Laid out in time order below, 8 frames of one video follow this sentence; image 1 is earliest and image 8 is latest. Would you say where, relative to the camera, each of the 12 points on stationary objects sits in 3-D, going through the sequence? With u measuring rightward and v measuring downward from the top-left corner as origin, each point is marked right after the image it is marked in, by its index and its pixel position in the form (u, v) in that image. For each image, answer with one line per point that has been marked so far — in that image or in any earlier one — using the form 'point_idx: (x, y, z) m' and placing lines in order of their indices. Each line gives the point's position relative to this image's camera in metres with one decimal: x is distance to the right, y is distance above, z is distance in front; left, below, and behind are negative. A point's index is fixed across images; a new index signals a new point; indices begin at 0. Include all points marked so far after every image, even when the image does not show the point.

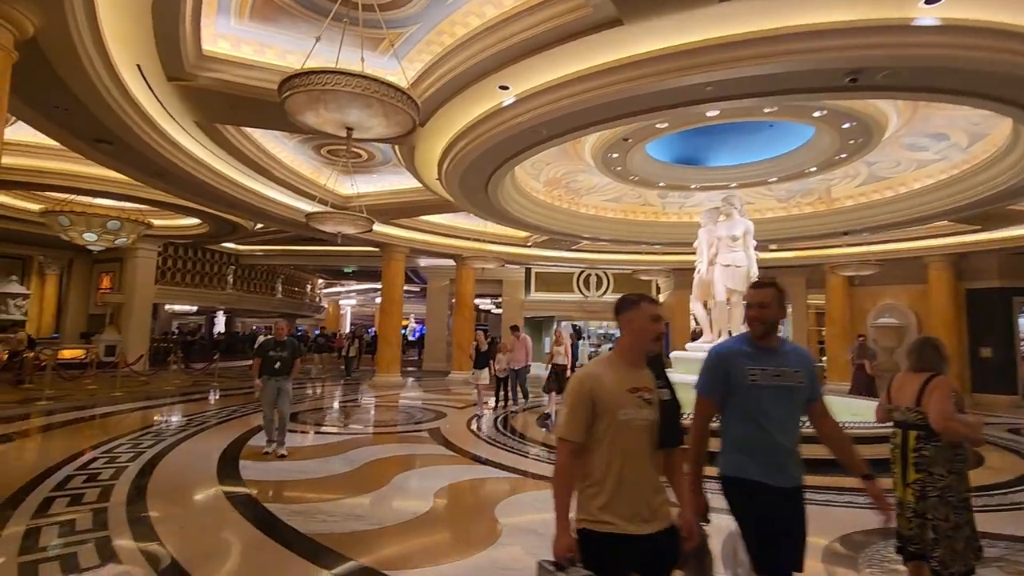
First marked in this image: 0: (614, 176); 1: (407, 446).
0: (+1.8, +2.0, +9.4) m
1: (-1.3, -1.9, +6.5) m
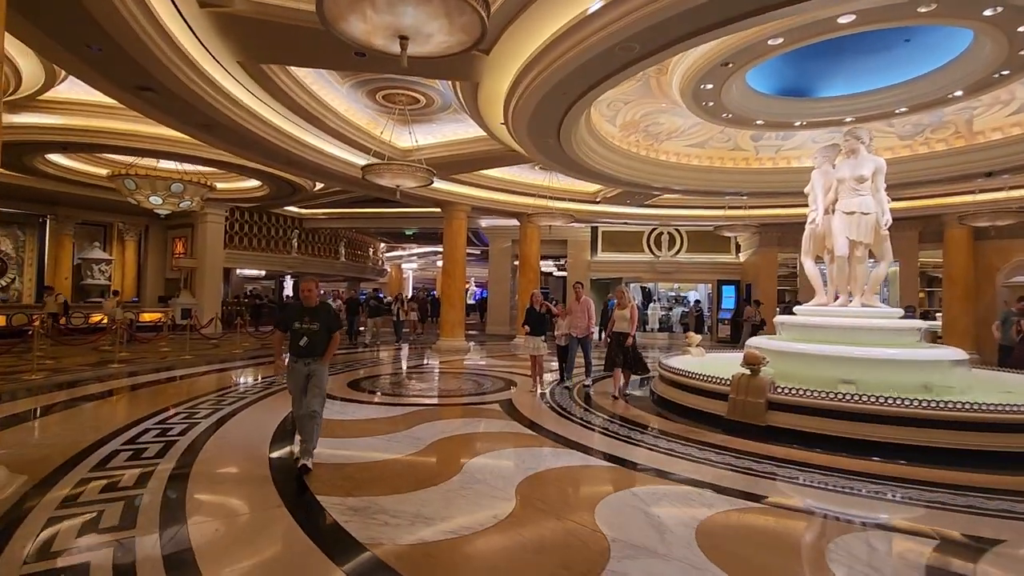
0: (+2.9, +2.6, +8.1) m
1: (-0.4, -1.4, +5.8) m
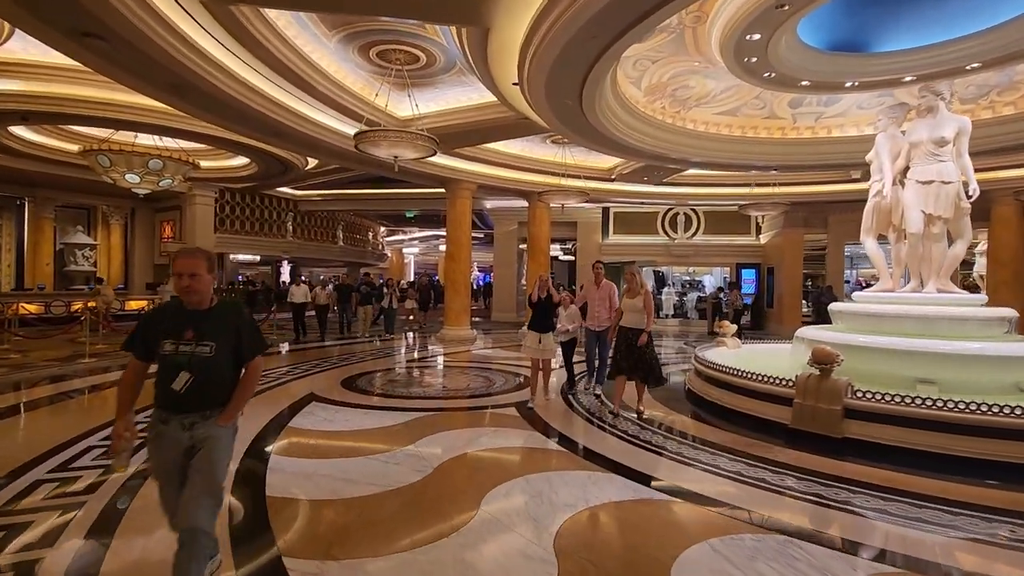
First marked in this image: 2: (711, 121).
0: (+3.1, +2.9, +7.1) m
1: (-0.2, -1.3, +4.9) m
2: (+3.5, +2.9, +9.3) m
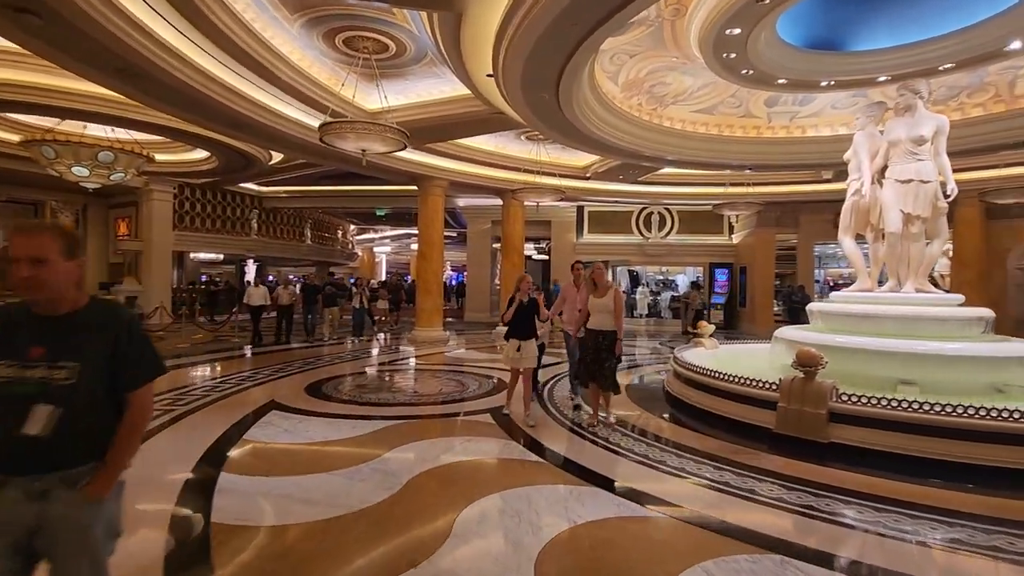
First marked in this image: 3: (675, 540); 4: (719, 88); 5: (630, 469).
0: (+2.8, +2.9, +7.0) m
1: (-0.4, -1.3, +4.7) m
2: (+3.0, +2.9, +9.2) m
3: (+0.9, -1.4, +2.9) m
4: (+3.2, +3.0, +8.2) m
5: (+0.9, -1.3, +3.9) m
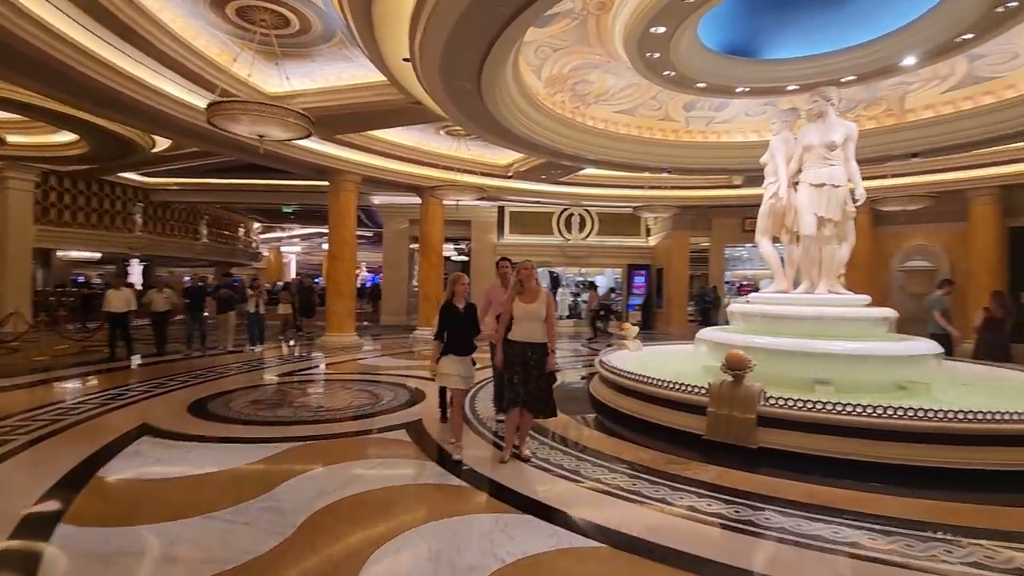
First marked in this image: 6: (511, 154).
0: (+1.8, +2.8, +7.0) m
1: (-1.1, -1.3, +4.1) m
2: (+1.7, +2.9, +9.2) m
3: (+0.5, -1.4, +2.6) m
4: (+2.0, +3.0, +8.1) m
5: (+0.3, -1.4, +3.6) m
6: (0.0, +2.9, +11.5) m
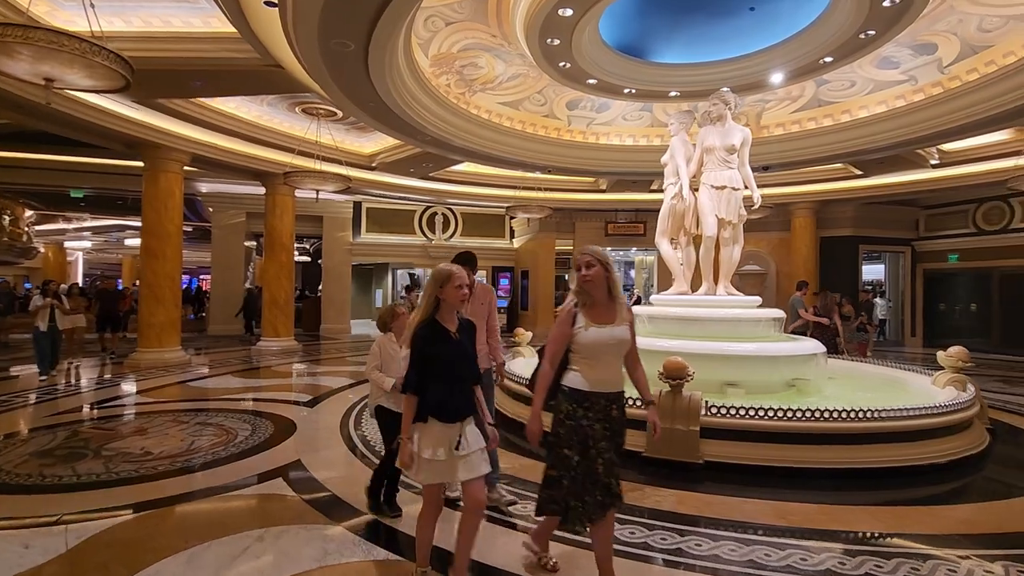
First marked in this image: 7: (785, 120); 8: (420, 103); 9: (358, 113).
0: (+0.4, +2.8, +6.5) m
1: (-1.5, -1.4, +3.0) m
2: (-0.3, +2.8, +8.7) m
3: (+0.5, -1.4, +2.0) m
4: (+0.2, +3.0, +7.7) m
5: (0.0, -1.4, +2.9) m
6: (-2.6, +2.8, +10.3) m
7: (+4.5, +2.8, +9.0) m
8: (-1.2, +2.4, +6.9) m
9: (-2.0, +2.2, +6.9) m
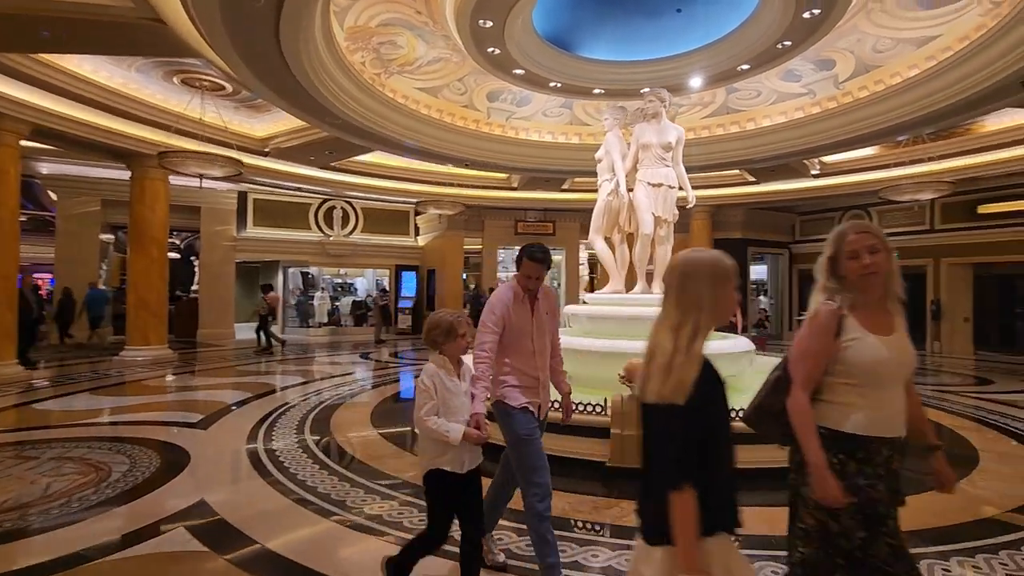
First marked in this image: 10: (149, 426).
0: (-0.4, +2.8, +6.1) m
1: (-1.6, -1.3, +2.3) m
2: (-1.6, +2.8, +8.0) m
3: (+0.5, -1.4, +1.7) m
4: (-0.8, +3.0, +7.2) m
5: (-0.1, -1.4, +2.5) m
6: (-4.1, +2.8, +9.2) m
7: (+3.1, +2.8, +9.3) m
8: (-2.1, +2.4, +6.1) m
9: (-2.8, +2.2, +5.9) m
10: (-3.7, -1.4, +5.4) m
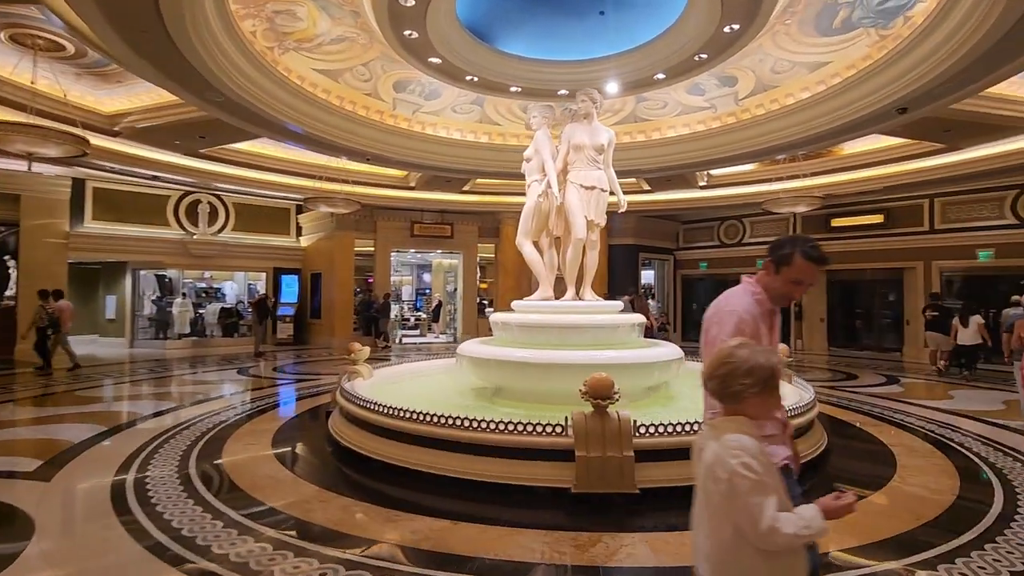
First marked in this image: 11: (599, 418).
0: (-1.2, +2.7, +5.5) m
1: (-1.5, -1.4, +1.5) m
2: (-2.8, +2.8, +7.1) m
3: (+0.7, -1.4, +1.3) m
4: (-1.9, +2.9, +6.5) m
5: (-0.1, -1.4, +2.0) m
6: (-5.5, +2.7, +7.7) m
7: (+1.5, +2.7, +9.4) m
8: (-2.8, +2.3, +5.1) m
9: (-3.5, +2.2, +4.8) m
10: (-4.3, -1.5, +4.1) m
11: (+0.6, -0.8, +3.5) m
